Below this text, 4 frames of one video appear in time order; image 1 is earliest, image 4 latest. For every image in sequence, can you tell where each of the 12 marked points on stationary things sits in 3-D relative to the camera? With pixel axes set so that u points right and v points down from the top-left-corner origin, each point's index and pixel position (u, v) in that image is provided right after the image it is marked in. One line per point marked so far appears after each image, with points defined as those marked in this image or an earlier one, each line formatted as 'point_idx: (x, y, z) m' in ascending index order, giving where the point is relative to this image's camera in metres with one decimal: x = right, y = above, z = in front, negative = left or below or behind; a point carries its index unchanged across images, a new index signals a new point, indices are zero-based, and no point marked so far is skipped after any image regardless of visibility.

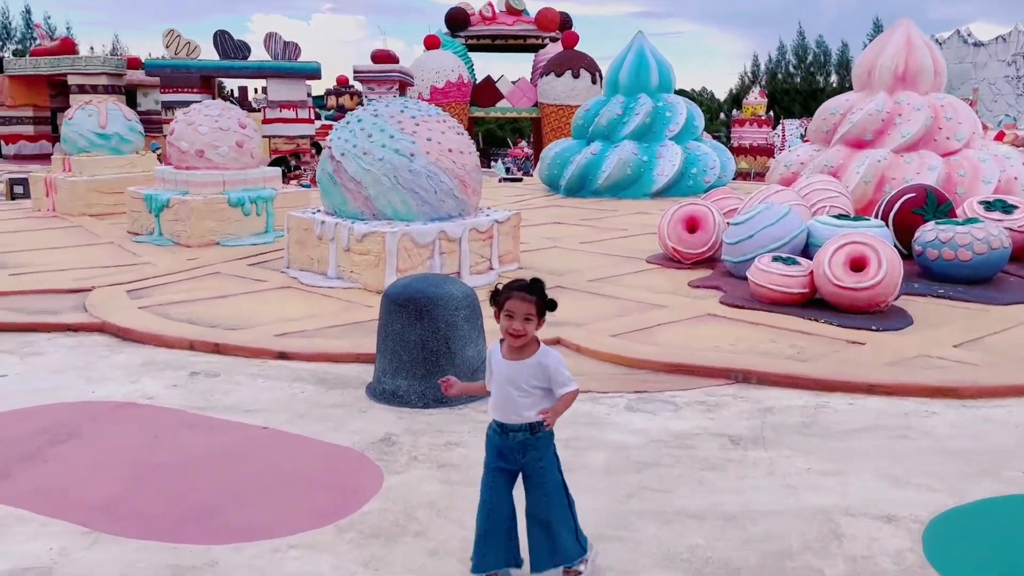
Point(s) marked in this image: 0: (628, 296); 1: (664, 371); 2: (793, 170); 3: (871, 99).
0: (+0.8, -0.1, +6.1) m
1: (+0.8, -0.4, +4.5) m
2: (+3.3, +1.4, +10.1) m
3: (+4.0, +2.1, +9.5) m
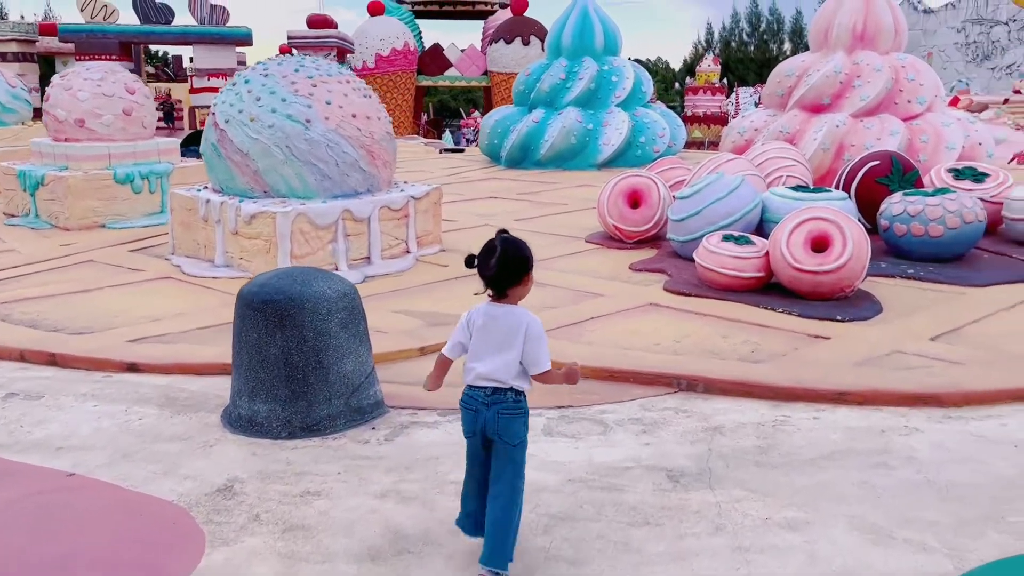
0: (+0.3, 0.0, +5.3) m
1: (+0.4, -0.4, +3.8) m
2: (+2.6, +1.7, +9.4) m
3: (+3.3, +2.4, +8.9) m
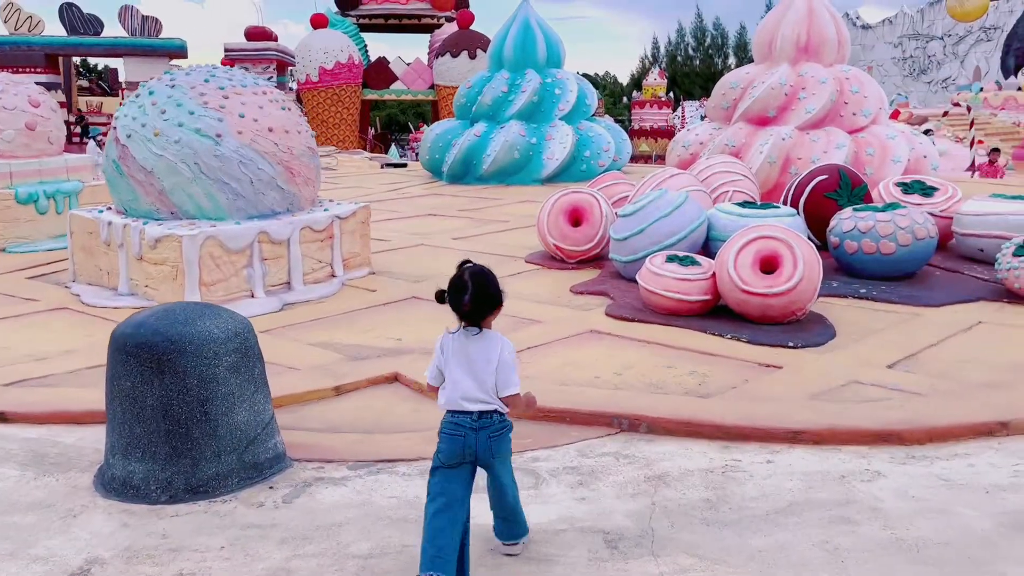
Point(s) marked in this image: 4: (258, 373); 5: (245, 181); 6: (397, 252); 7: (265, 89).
0: (-0.1, -0.1, +4.9) m
1: (+0.1, -0.5, +3.4) m
2: (+1.9, +1.5, +9.2) m
3: (+2.6, +2.2, +8.7) m
4: (-0.9, -0.3, +2.9) m
5: (-1.5, +0.6, +4.9) m
6: (-0.9, +0.3, +6.5) m
7: (-1.5, +1.2, +5.2) m
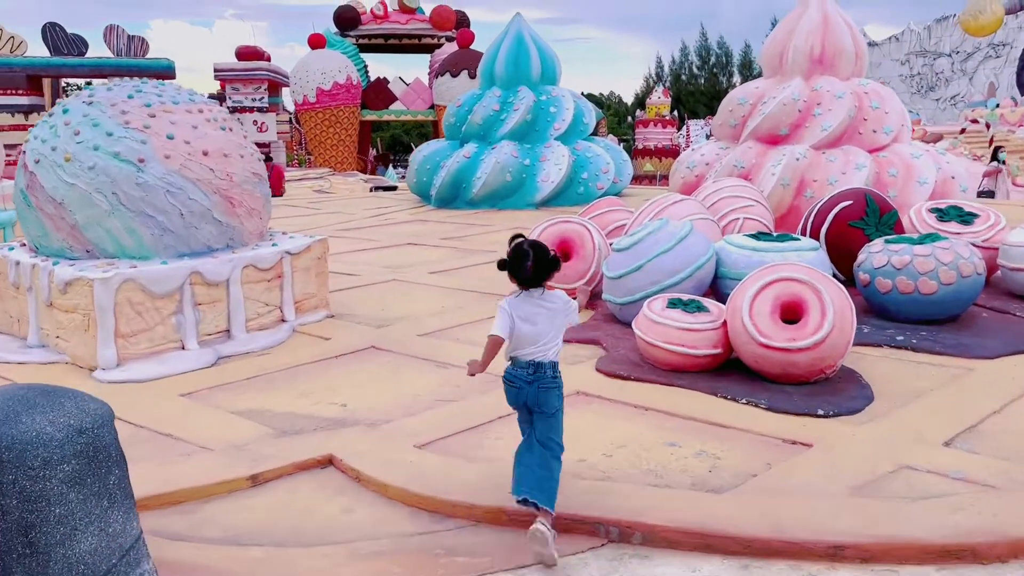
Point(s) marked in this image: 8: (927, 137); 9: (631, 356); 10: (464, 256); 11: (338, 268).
0: (-0.2, -0.3, +4.2) m
1: (-0.1, -0.7, +2.7) m
2: (+1.8, +1.1, +8.5) m
3: (+2.5, +1.9, +8.0) m
4: (-1.0, -0.5, +2.1) m
5: (-1.7, +0.4, +4.2) m
6: (-1.0, 0.0, +5.8) m
7: (-1.6, +1.0, +4.5) m
8: (+8.7, +3.2, +18.0) m
9: (+0.6, -0.3, +4.0) m
10: (-0.4, +0.3, +7.0) m
11: (-1.3, +0.1, +6.4) m
